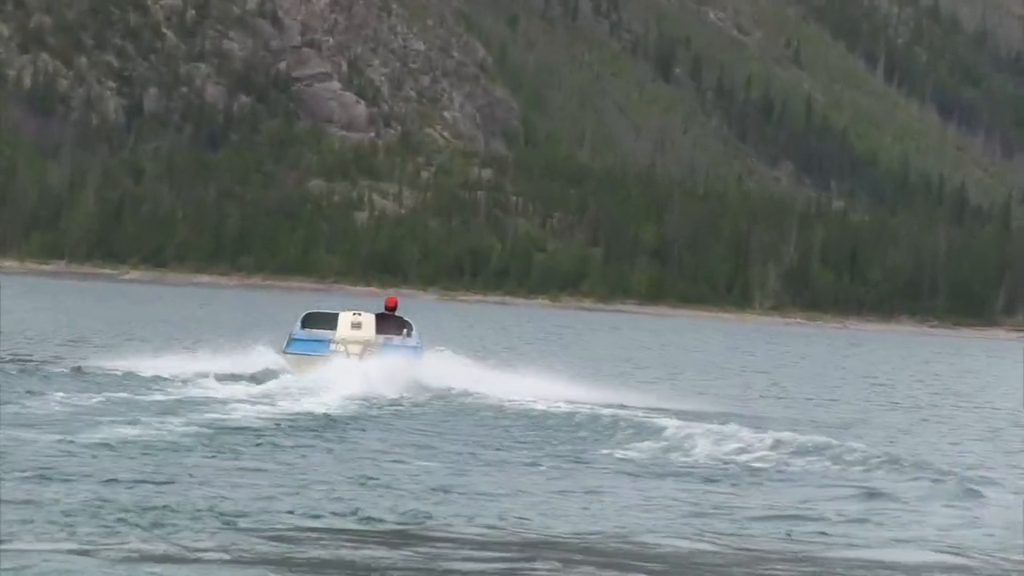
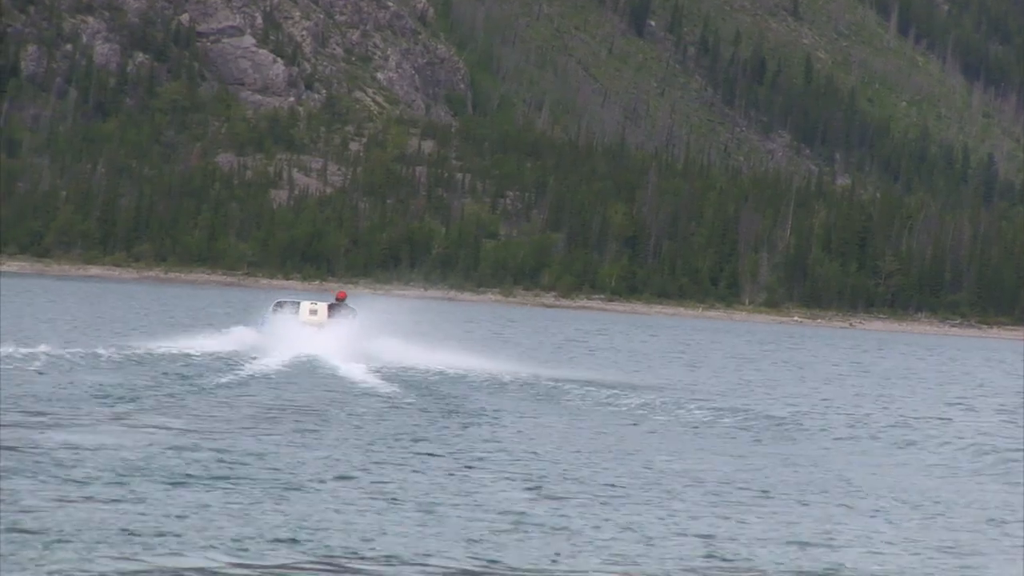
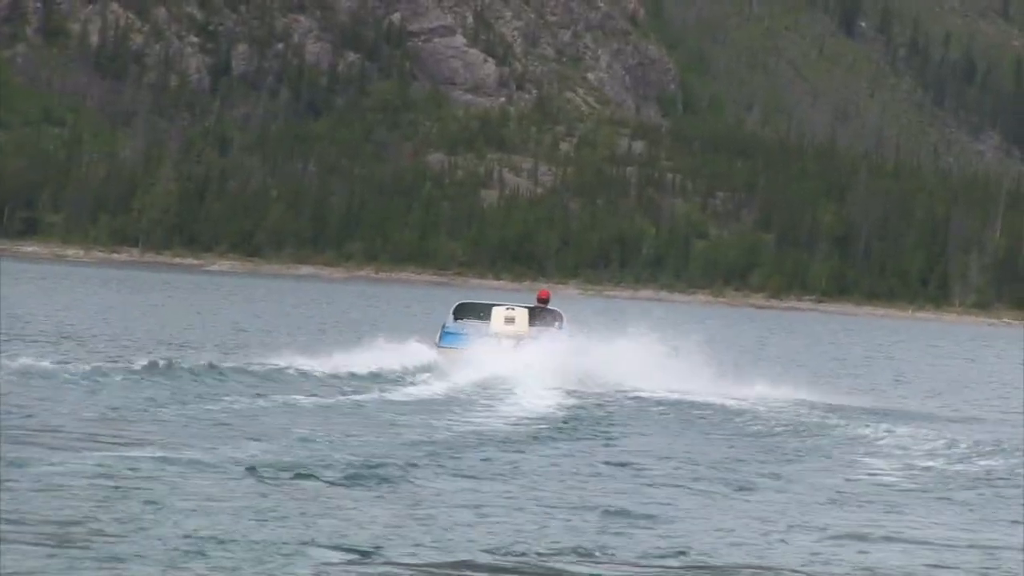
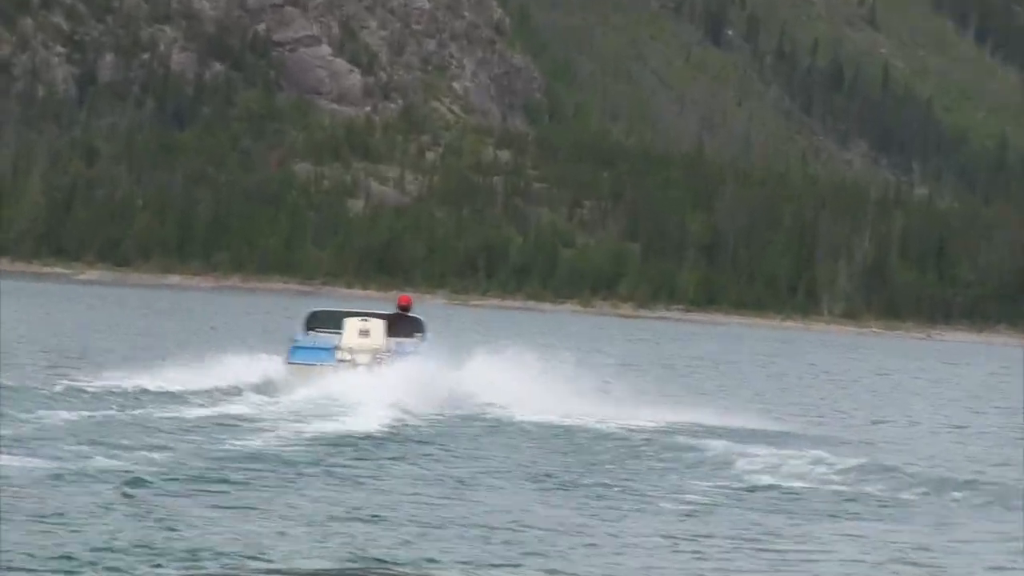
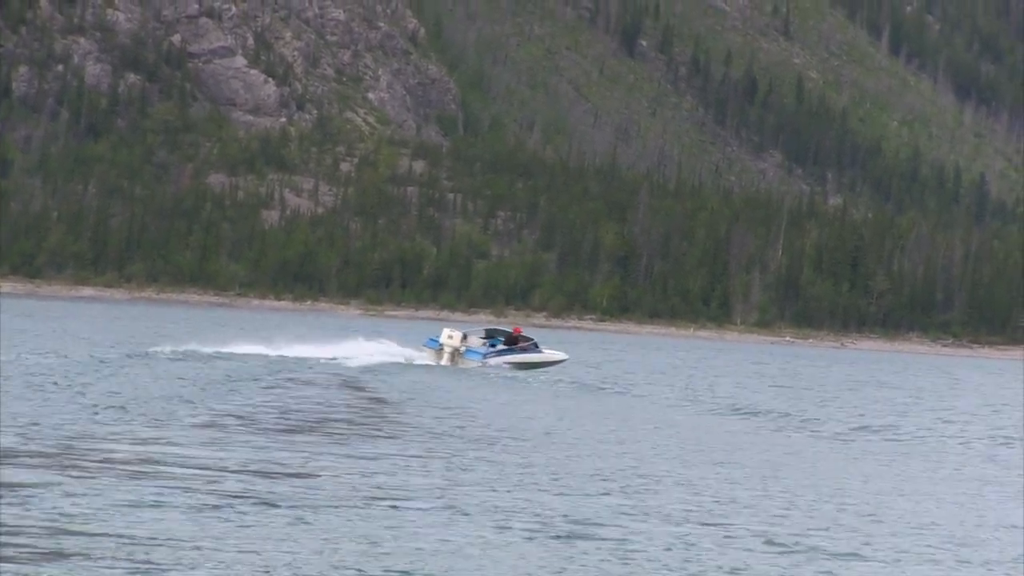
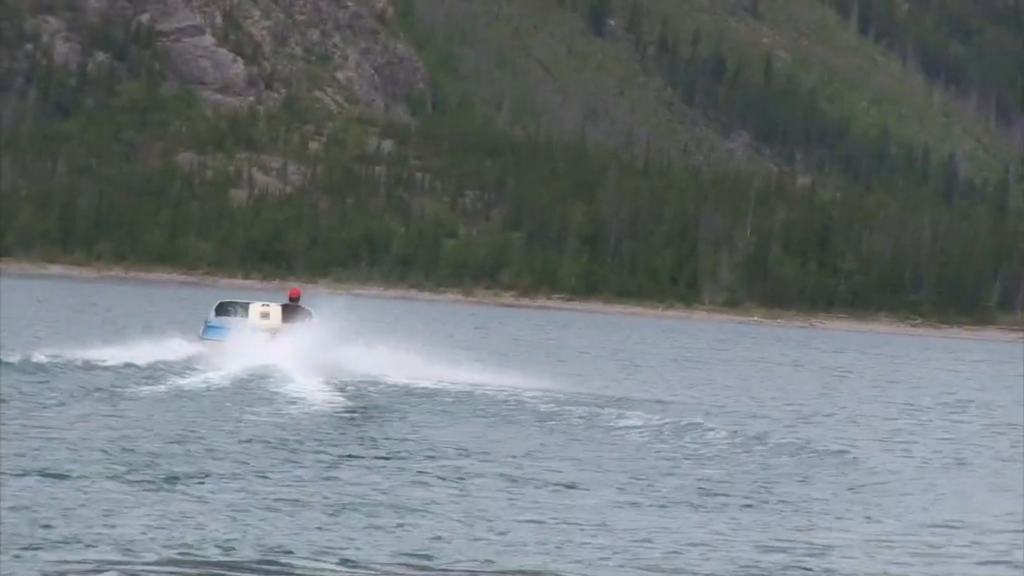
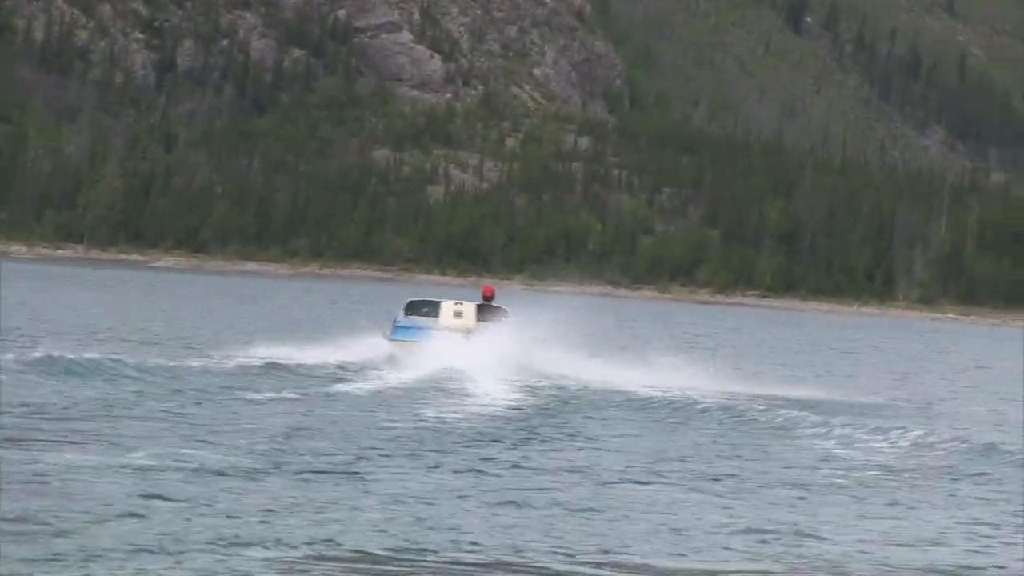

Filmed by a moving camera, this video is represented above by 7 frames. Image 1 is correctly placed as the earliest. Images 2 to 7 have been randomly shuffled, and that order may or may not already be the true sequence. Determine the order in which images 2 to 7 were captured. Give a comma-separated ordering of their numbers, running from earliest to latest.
4, 3, 7, 6, 2, 5
